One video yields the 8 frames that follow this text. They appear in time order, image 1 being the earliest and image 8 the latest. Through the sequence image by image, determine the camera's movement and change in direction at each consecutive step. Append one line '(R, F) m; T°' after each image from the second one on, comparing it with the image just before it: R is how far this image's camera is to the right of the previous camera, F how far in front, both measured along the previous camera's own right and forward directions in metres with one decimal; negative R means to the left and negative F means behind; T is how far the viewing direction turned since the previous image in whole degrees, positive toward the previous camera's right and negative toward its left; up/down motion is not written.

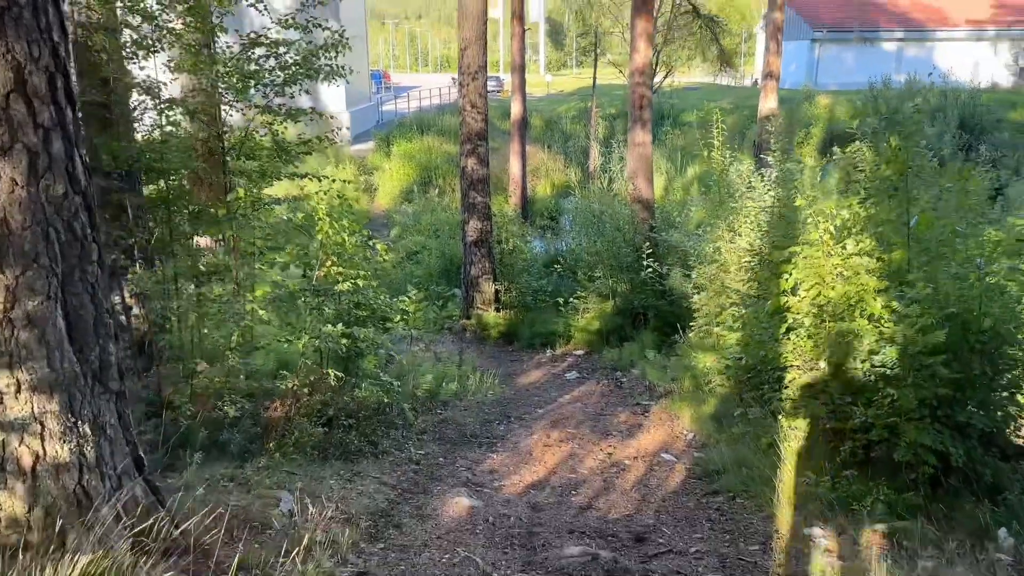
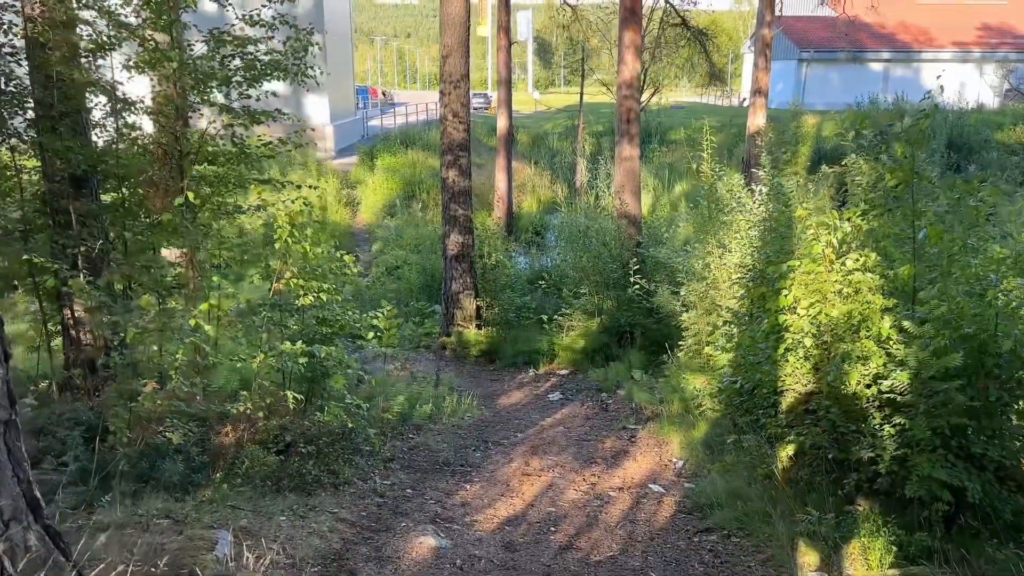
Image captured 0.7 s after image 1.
(+0.1, +0.4) m; +1°
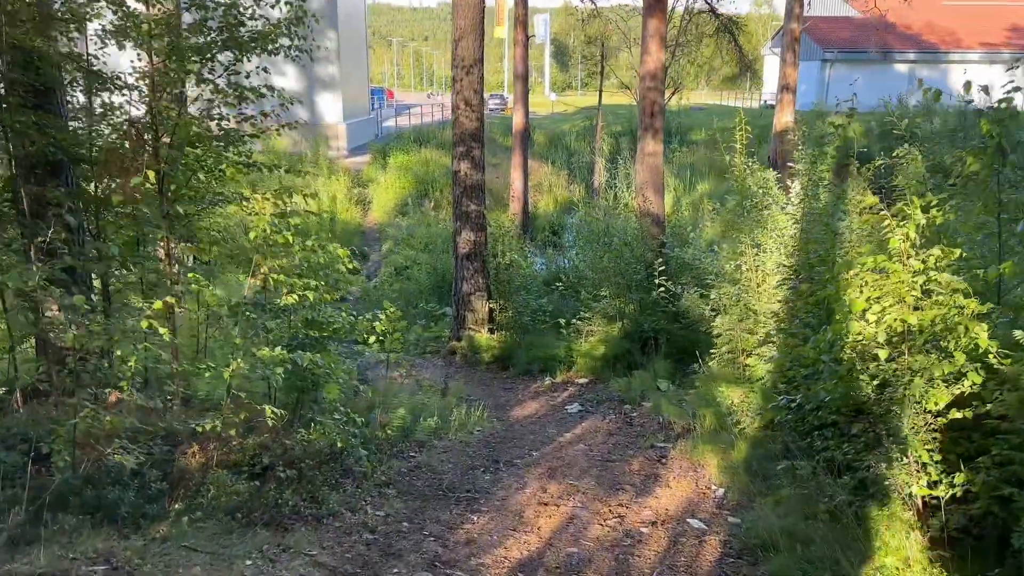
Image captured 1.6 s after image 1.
(0.0, +0.7) m; -1°
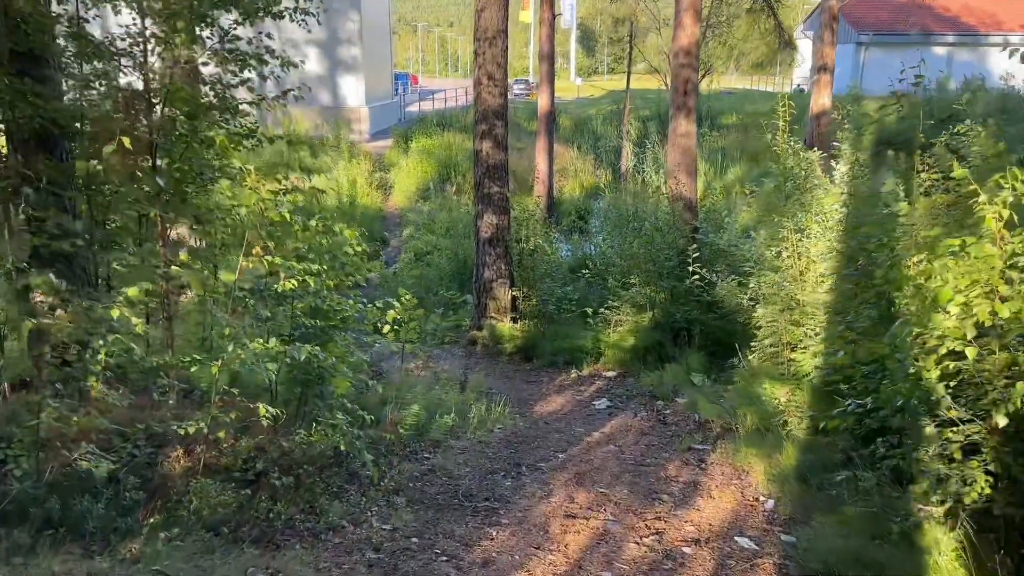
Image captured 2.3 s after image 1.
(0.0, +0.5) m; -2°
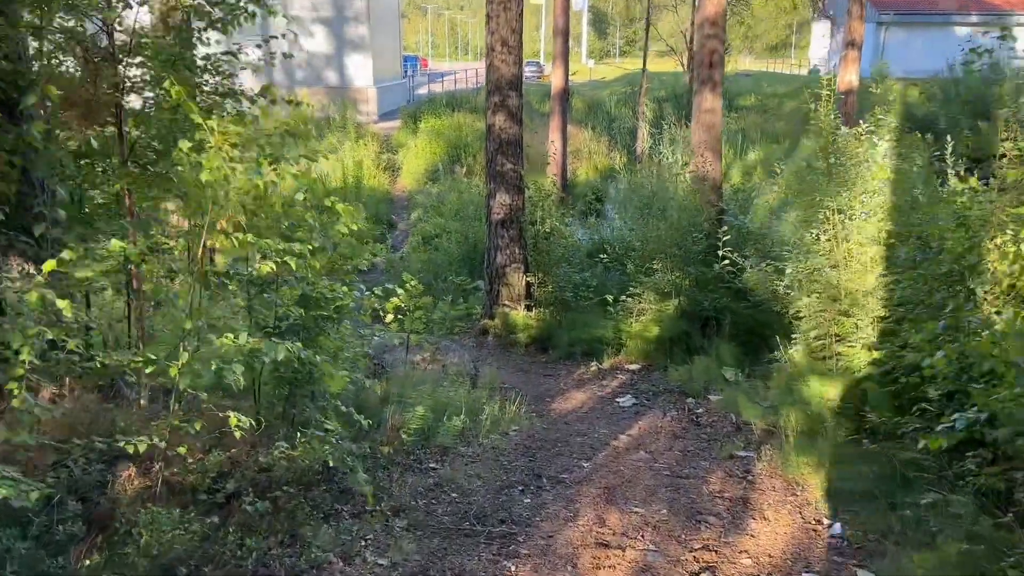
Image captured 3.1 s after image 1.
(-0.1, +0.6) m; -1°
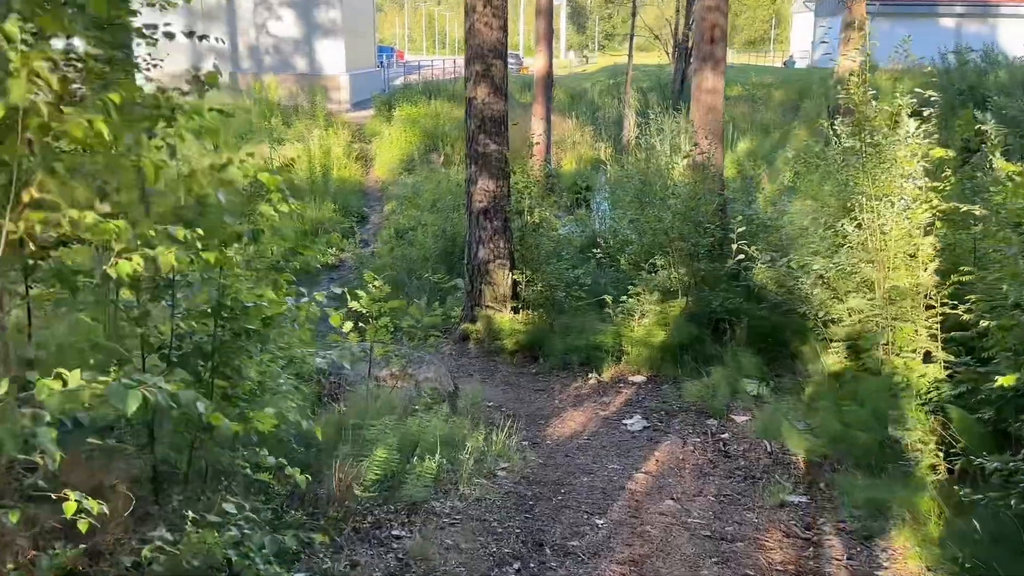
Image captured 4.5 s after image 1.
(0.0, +1.0) m; +2°
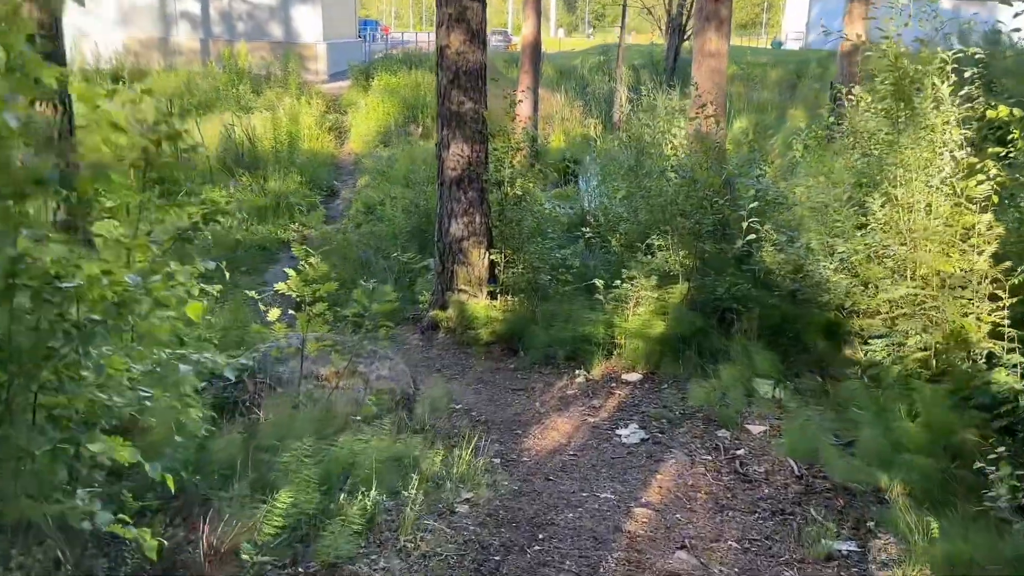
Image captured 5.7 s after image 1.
(+0.1, +0.9) m; +1°
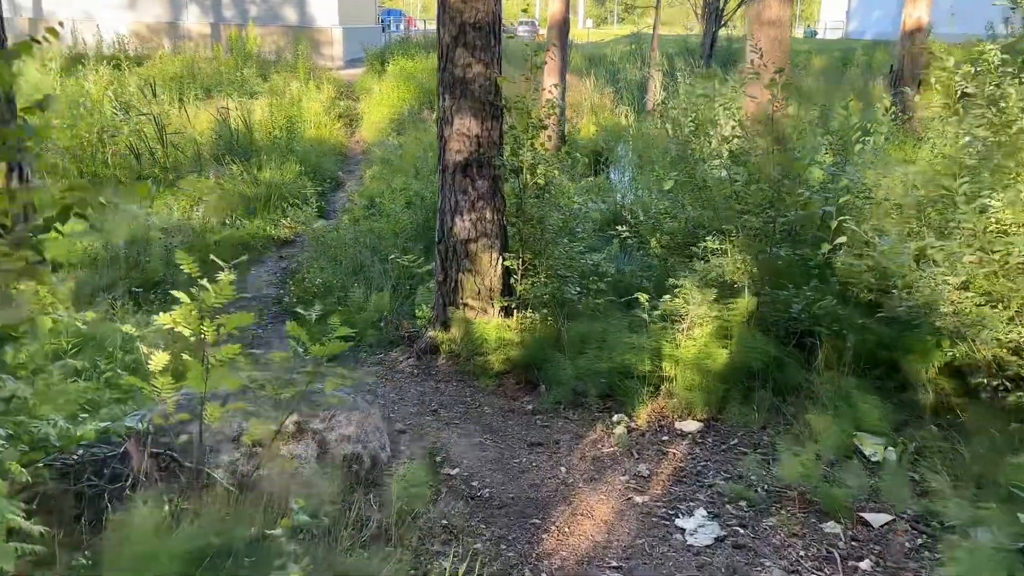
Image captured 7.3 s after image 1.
(0.0, +1.3) m; -2°
